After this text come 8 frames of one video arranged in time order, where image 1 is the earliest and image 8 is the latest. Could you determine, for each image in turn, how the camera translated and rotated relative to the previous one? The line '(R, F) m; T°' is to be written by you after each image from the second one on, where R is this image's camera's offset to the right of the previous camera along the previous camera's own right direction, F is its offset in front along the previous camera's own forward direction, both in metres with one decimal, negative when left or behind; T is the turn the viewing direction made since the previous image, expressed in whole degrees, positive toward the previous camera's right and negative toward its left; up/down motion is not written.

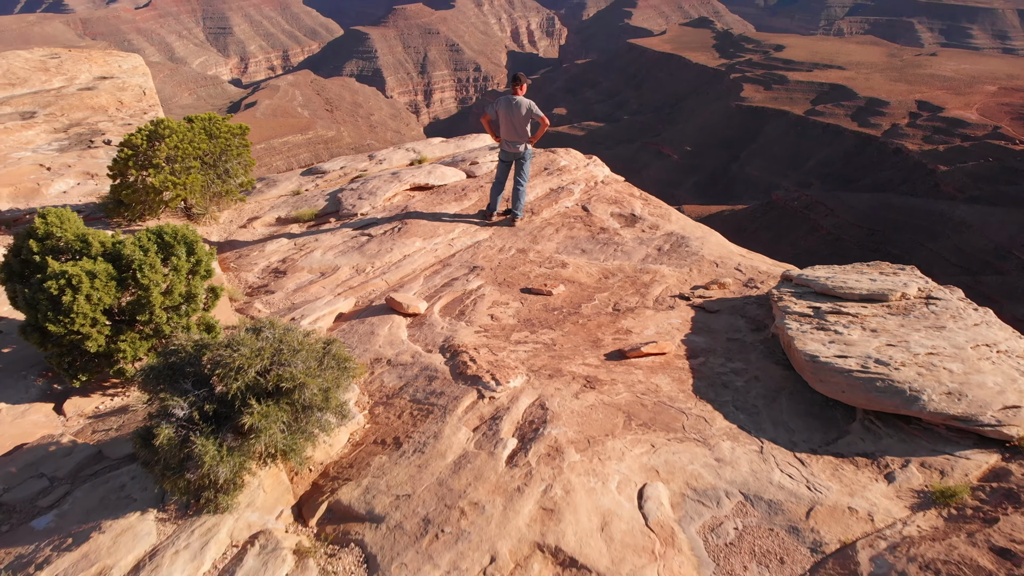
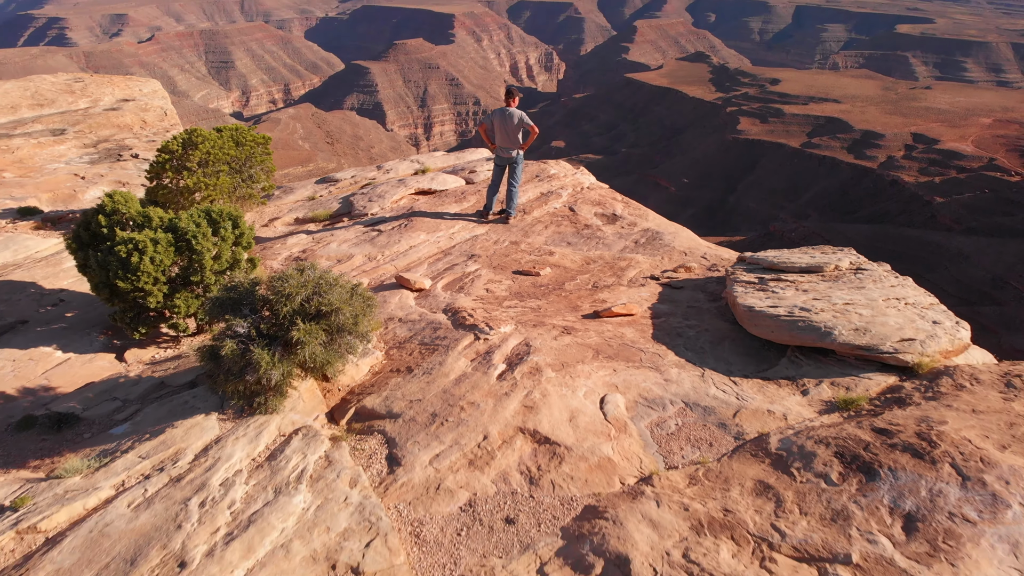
(0.0, -0.7) m; 0°
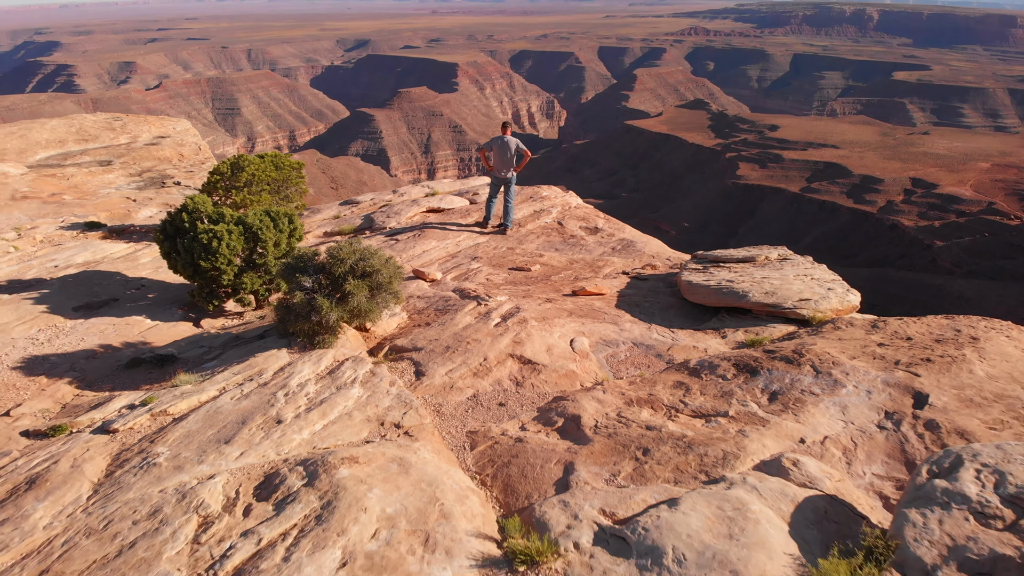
(+0.1, -1.2) m; 0°
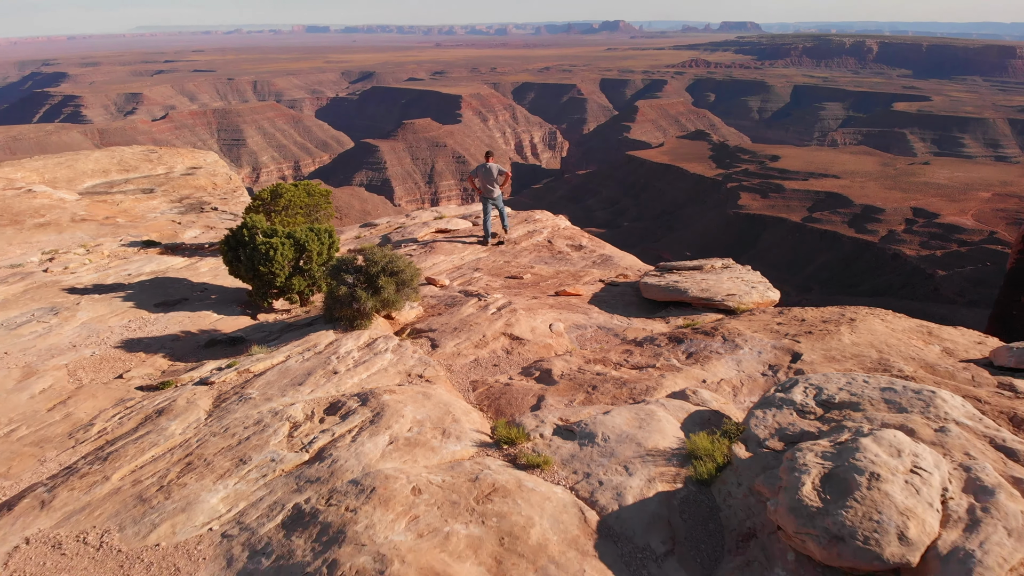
(+0.1, -1.5) m; 0°
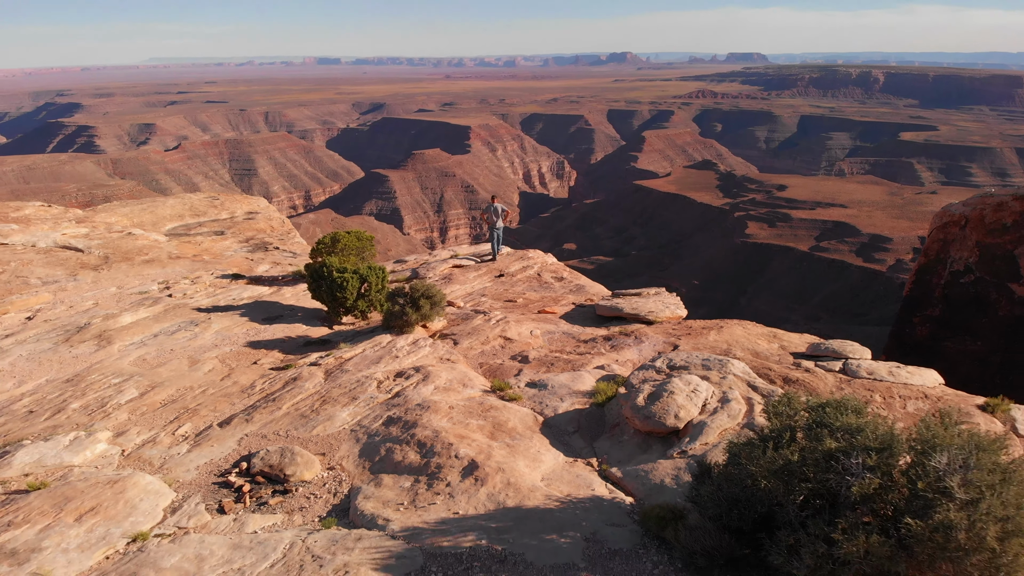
(+0.2, -3.4) m; -1°
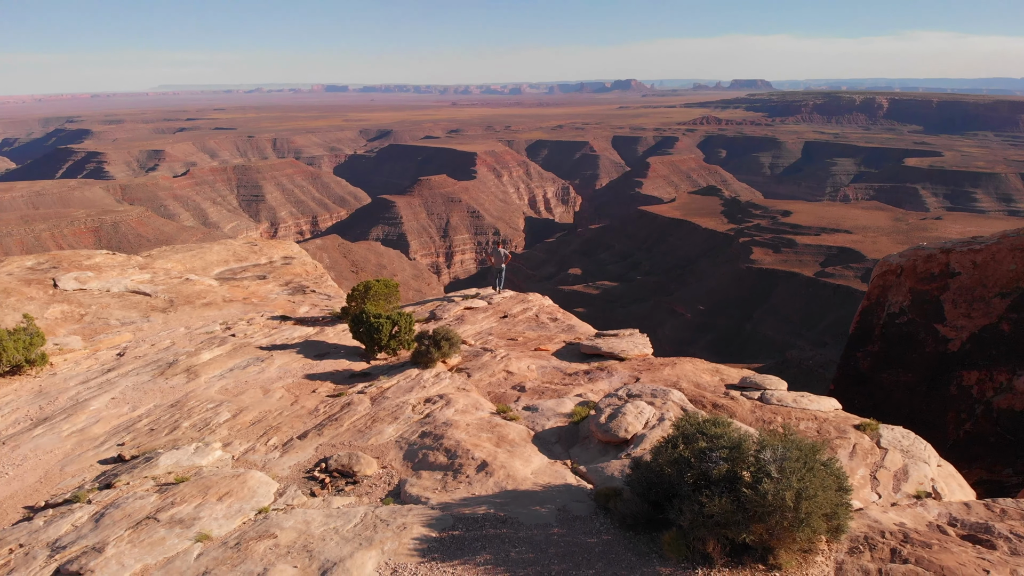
(+0.1, -2.7) m; 0°
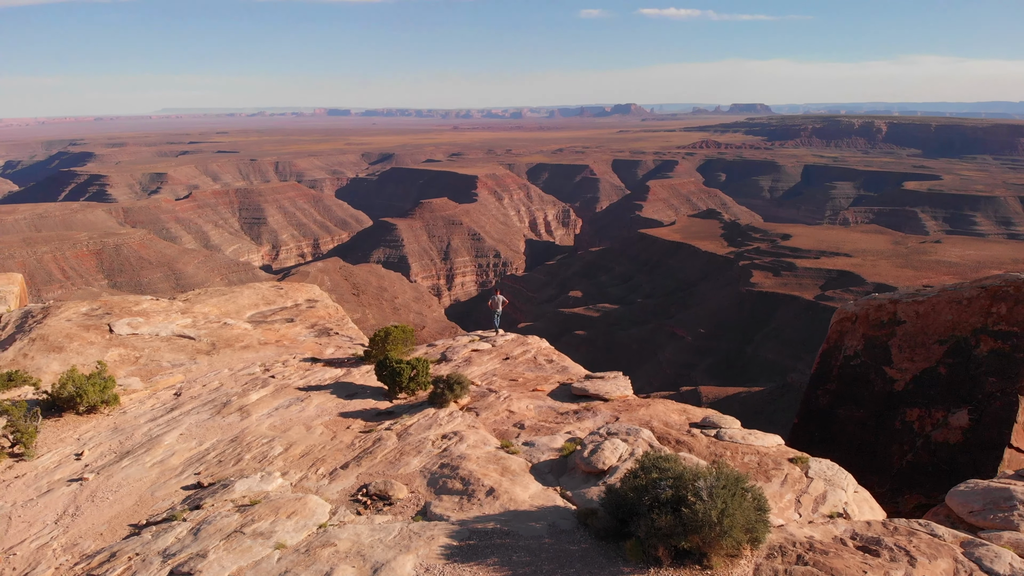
(0.0, -2.5) m; 0°
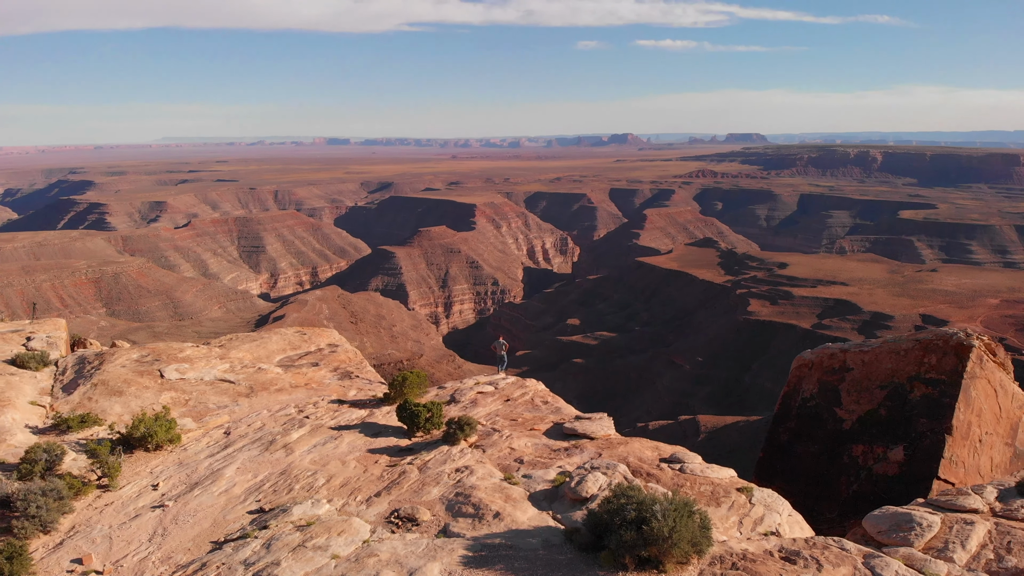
(-0.1, -3.1) m; 0°
